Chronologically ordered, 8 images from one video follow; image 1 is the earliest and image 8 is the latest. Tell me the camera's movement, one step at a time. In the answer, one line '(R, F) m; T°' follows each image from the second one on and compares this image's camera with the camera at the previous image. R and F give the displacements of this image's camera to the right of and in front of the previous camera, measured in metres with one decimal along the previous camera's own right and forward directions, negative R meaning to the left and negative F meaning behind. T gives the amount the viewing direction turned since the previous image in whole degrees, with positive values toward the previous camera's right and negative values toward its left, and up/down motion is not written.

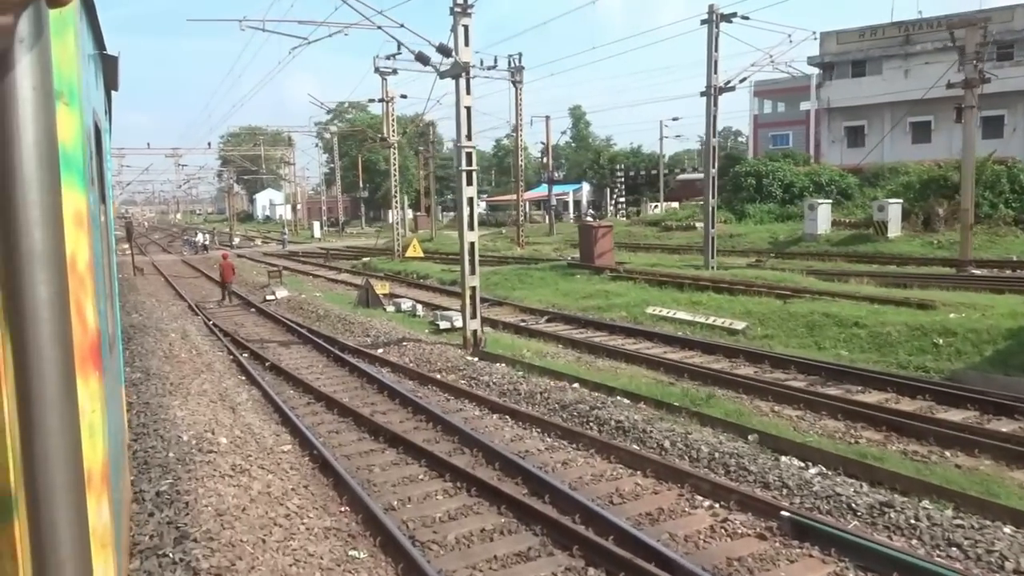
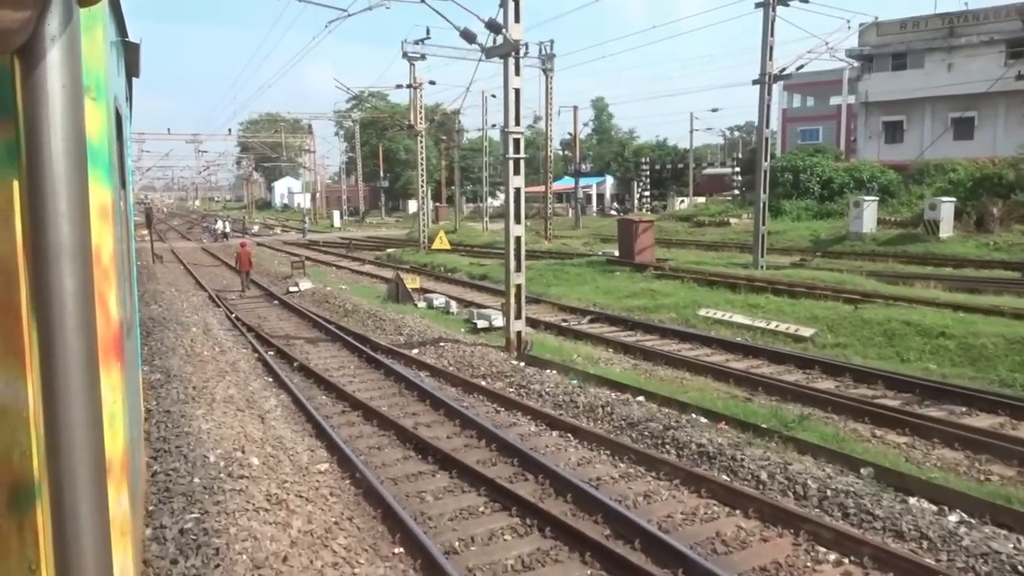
(-0.5, +1.1) m; -1°
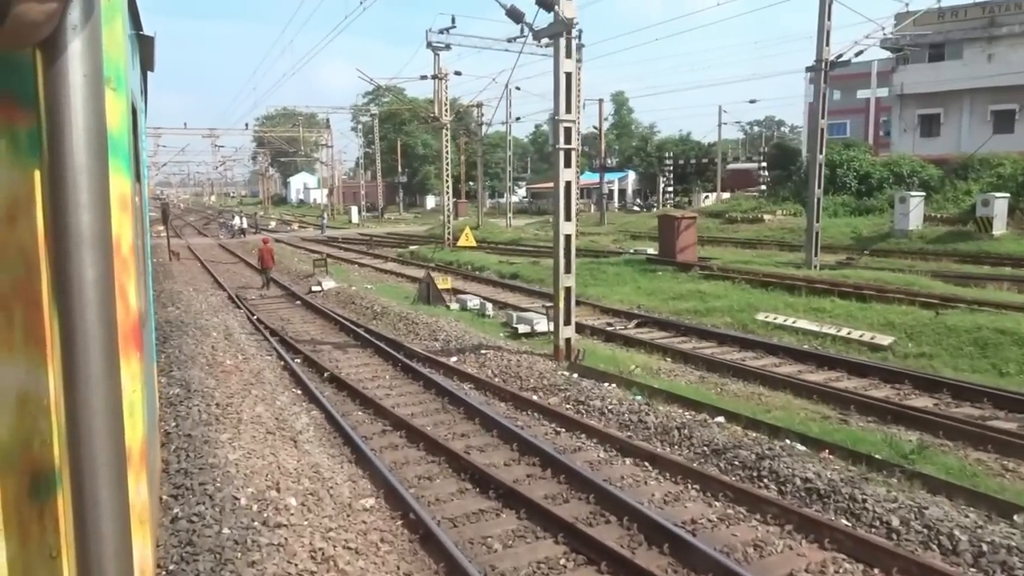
(-0.5, +1.1) m; -1°
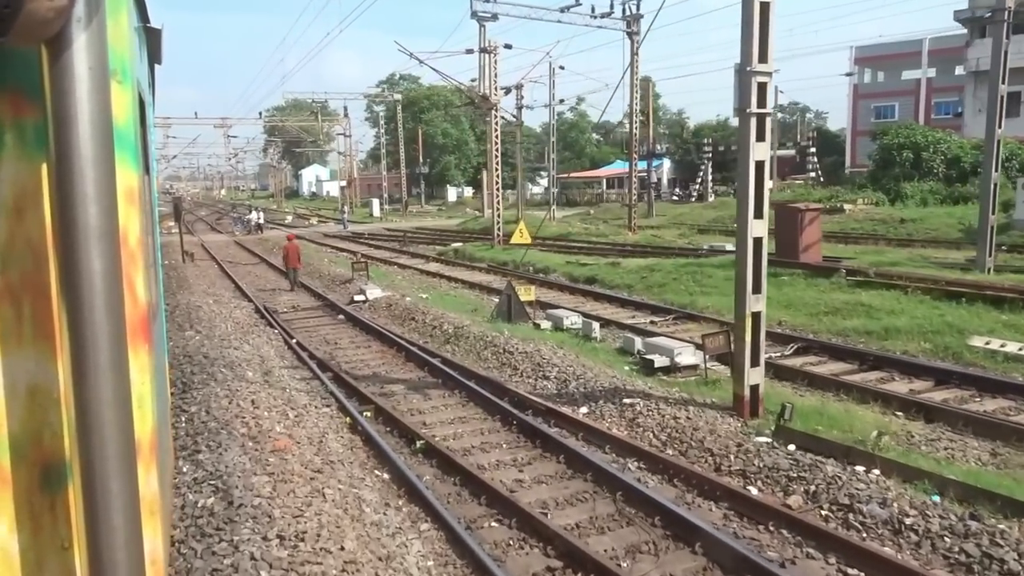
(-1.4, +3.5) m; -1°
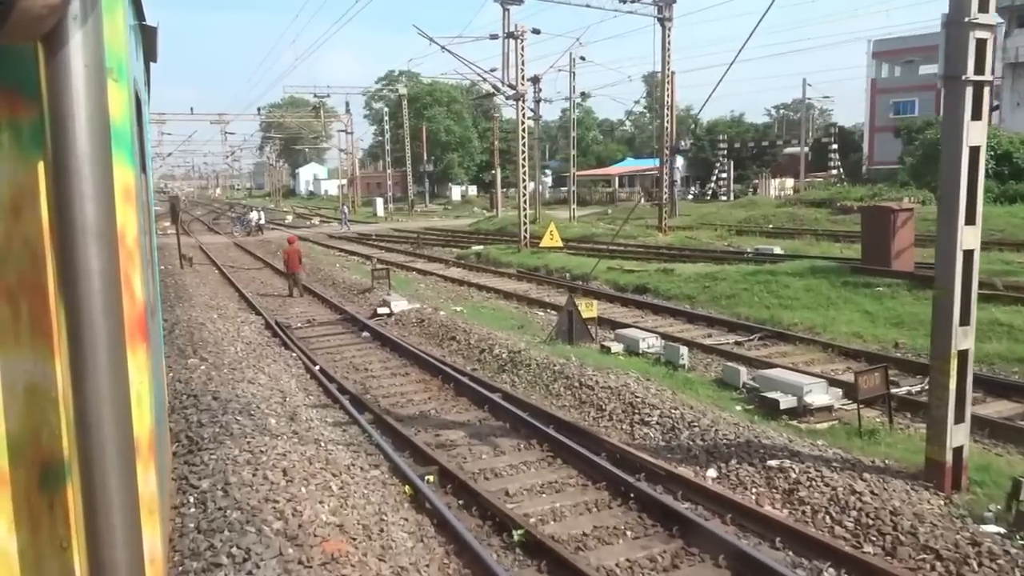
(-0.9, +2.1) m; 0°
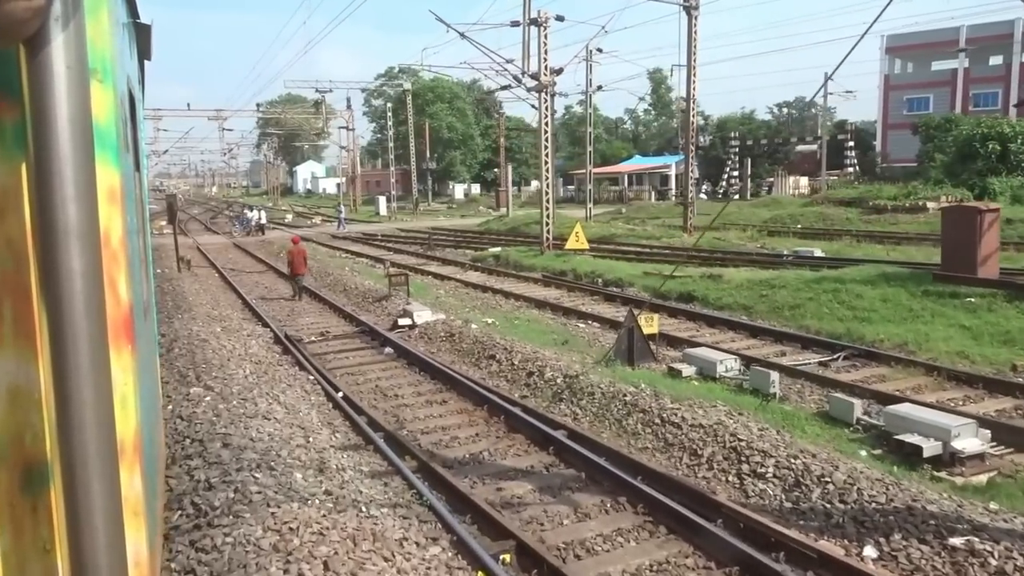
(-0.6, +1.6) m; 0°
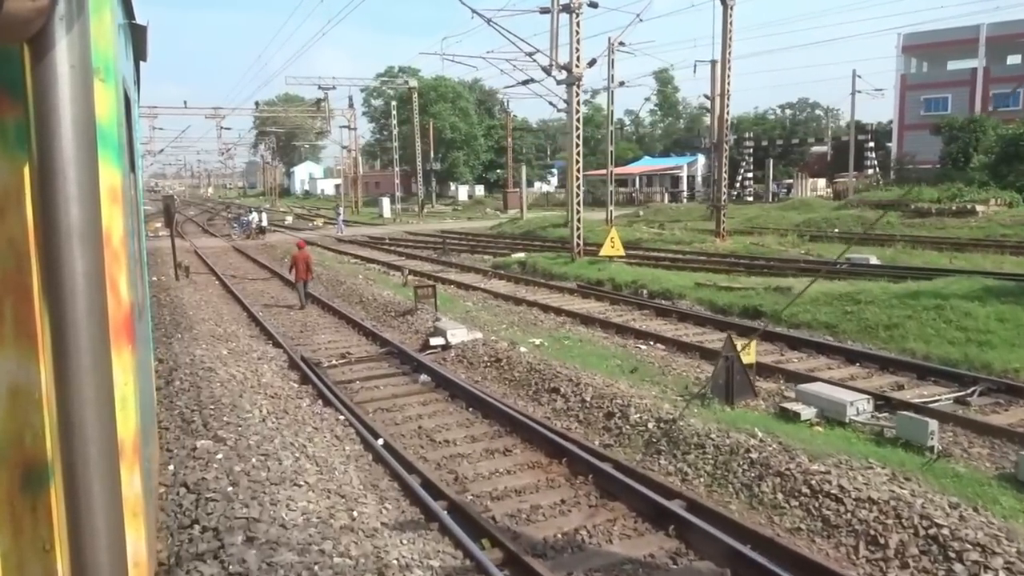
(-0.7, +1.8) m; 0°
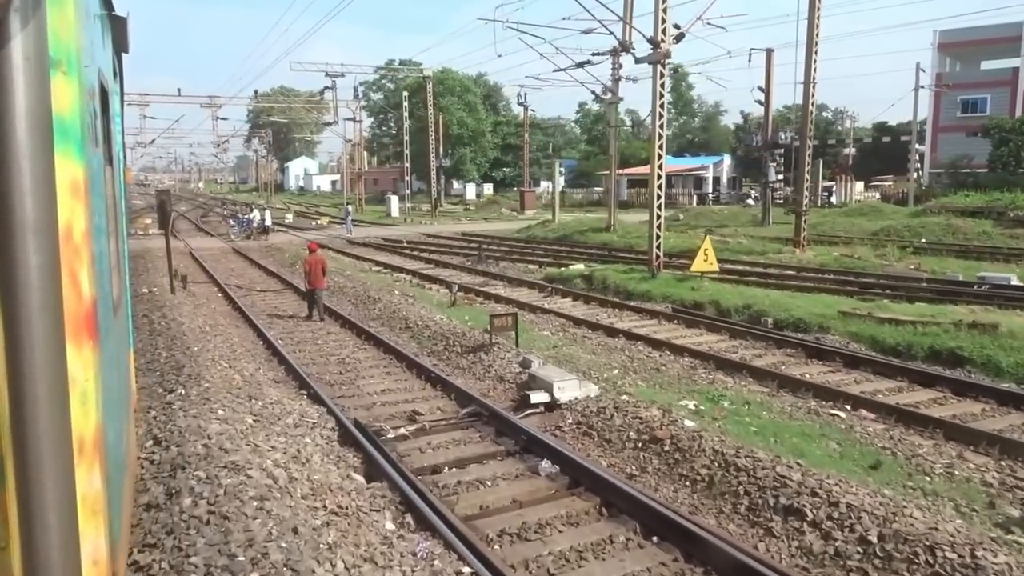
(-1.5, +3.5) m; +1°
